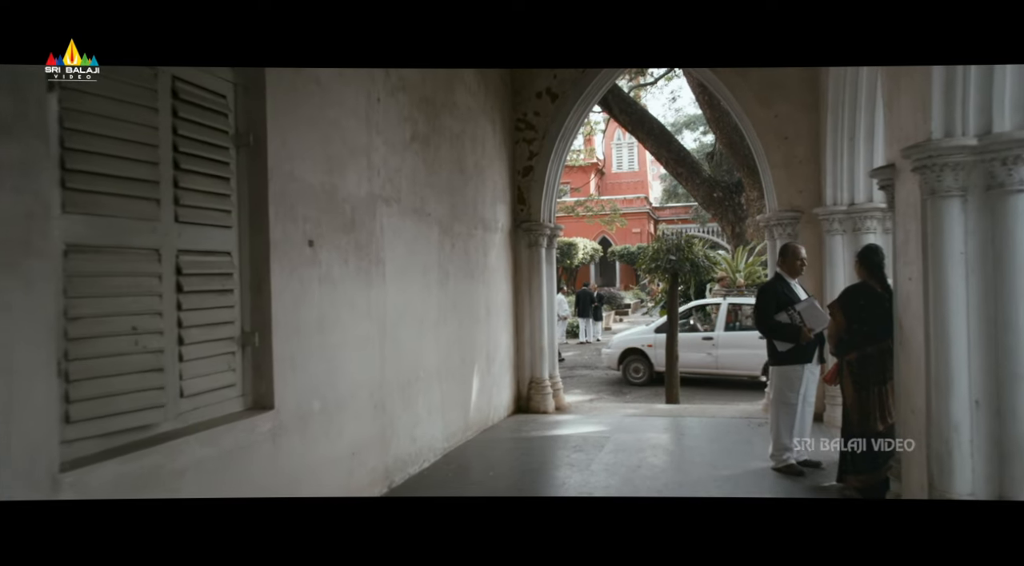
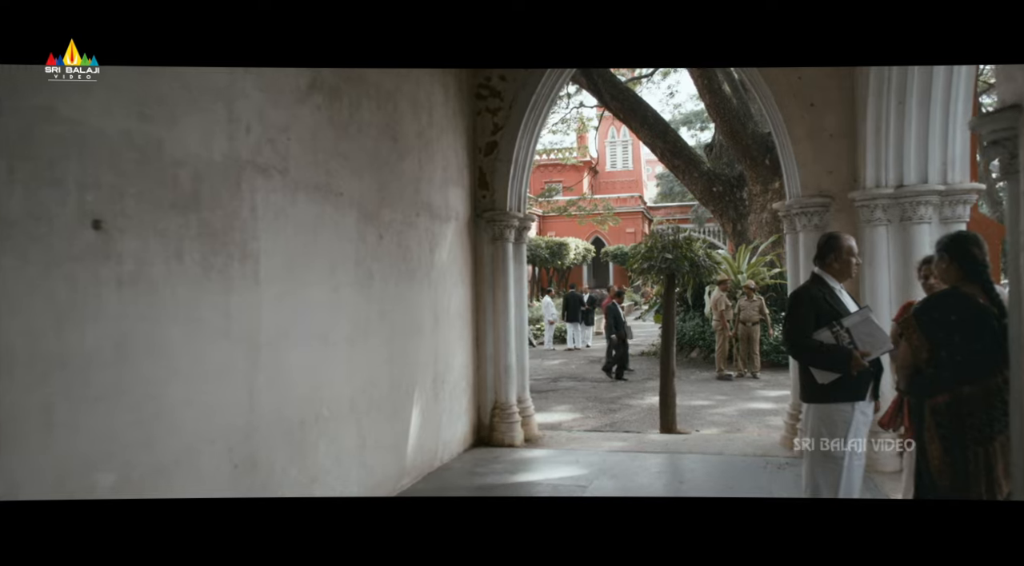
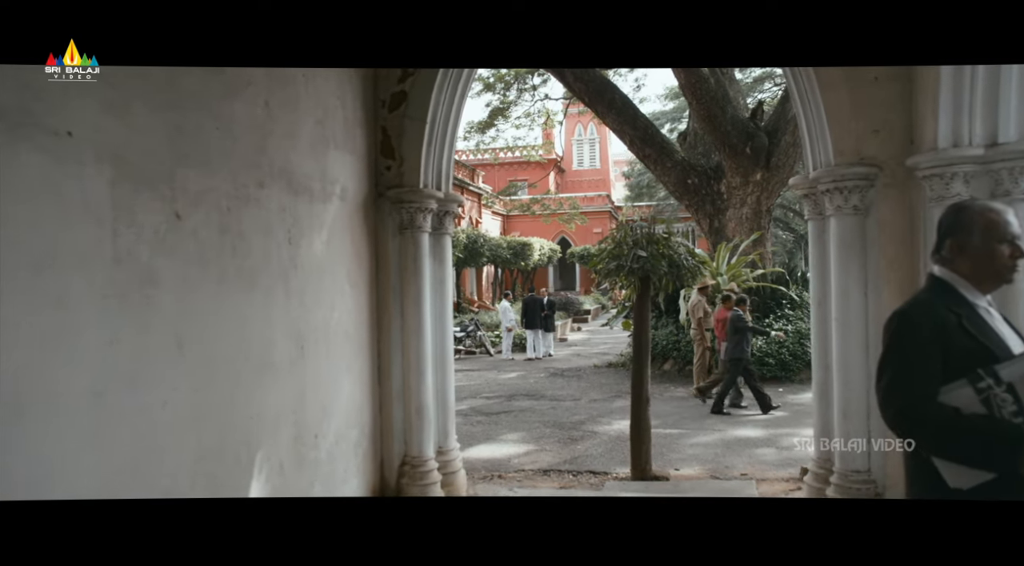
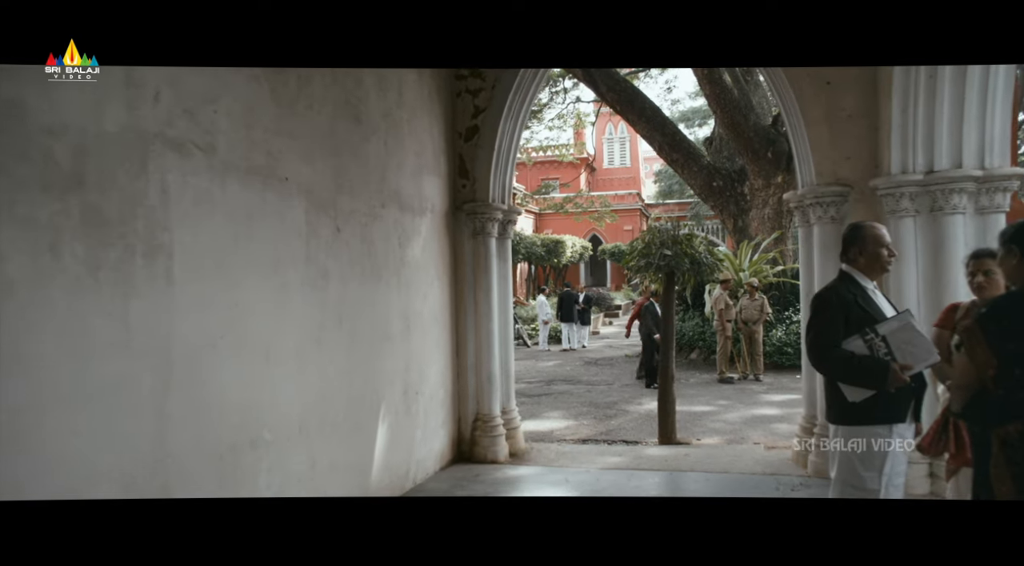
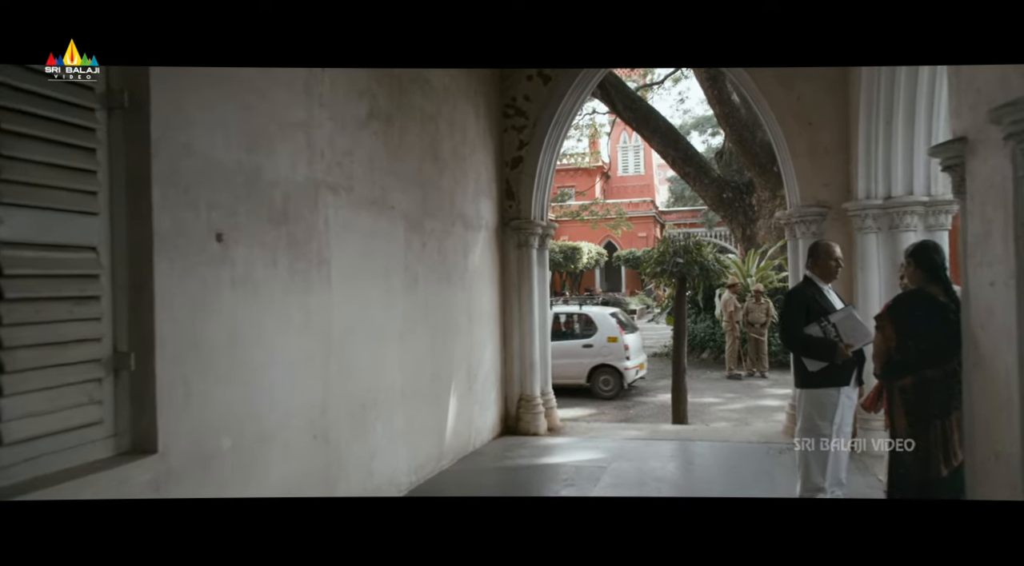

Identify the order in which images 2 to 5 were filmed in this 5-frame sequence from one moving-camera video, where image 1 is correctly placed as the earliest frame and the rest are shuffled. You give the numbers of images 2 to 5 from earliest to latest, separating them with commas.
5, 2, 4, 3
